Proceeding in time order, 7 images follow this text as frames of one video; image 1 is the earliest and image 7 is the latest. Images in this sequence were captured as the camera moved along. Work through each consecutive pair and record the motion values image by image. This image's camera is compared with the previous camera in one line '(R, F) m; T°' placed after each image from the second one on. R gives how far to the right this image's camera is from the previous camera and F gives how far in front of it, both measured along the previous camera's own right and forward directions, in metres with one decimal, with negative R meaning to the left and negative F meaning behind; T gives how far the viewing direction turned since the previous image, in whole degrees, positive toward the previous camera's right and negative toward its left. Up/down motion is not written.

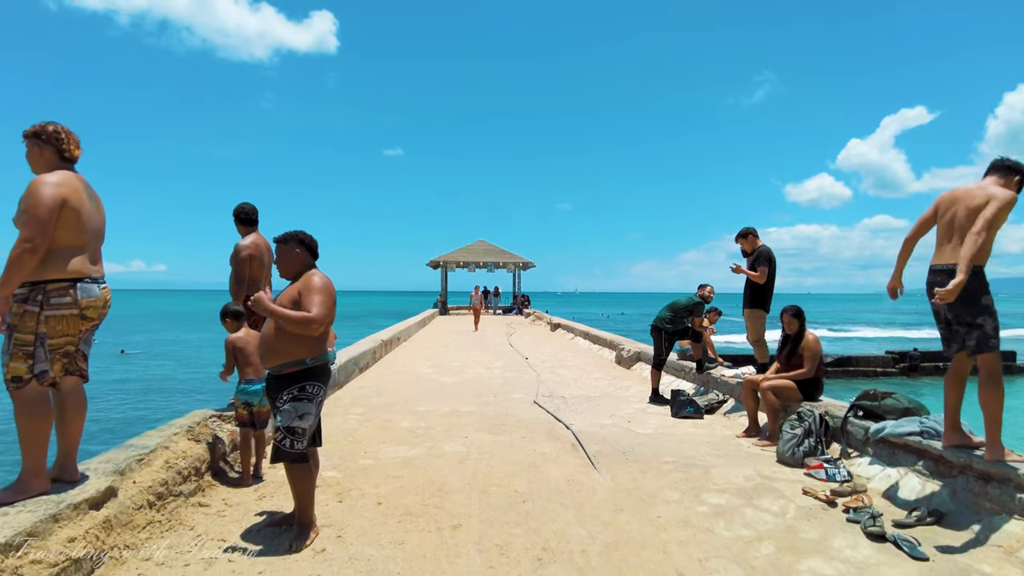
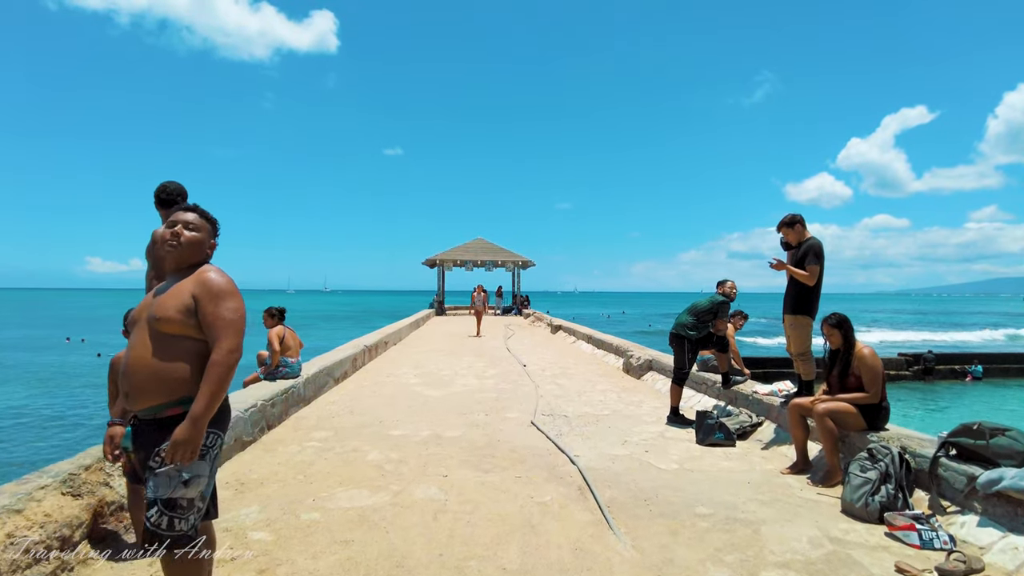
(+0.1, +1.1) m; 0°
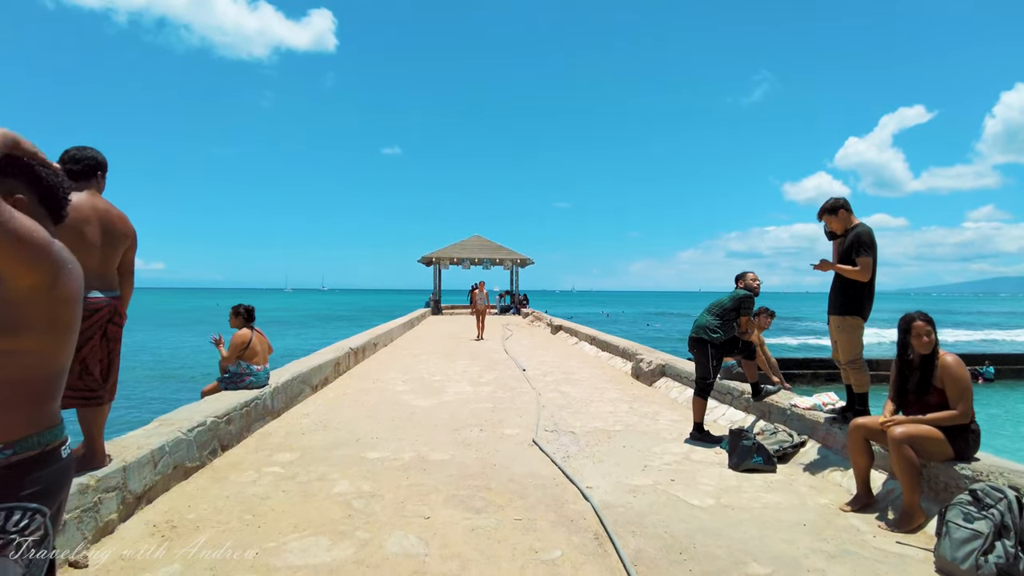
(0.0, +0.8) m; 0°
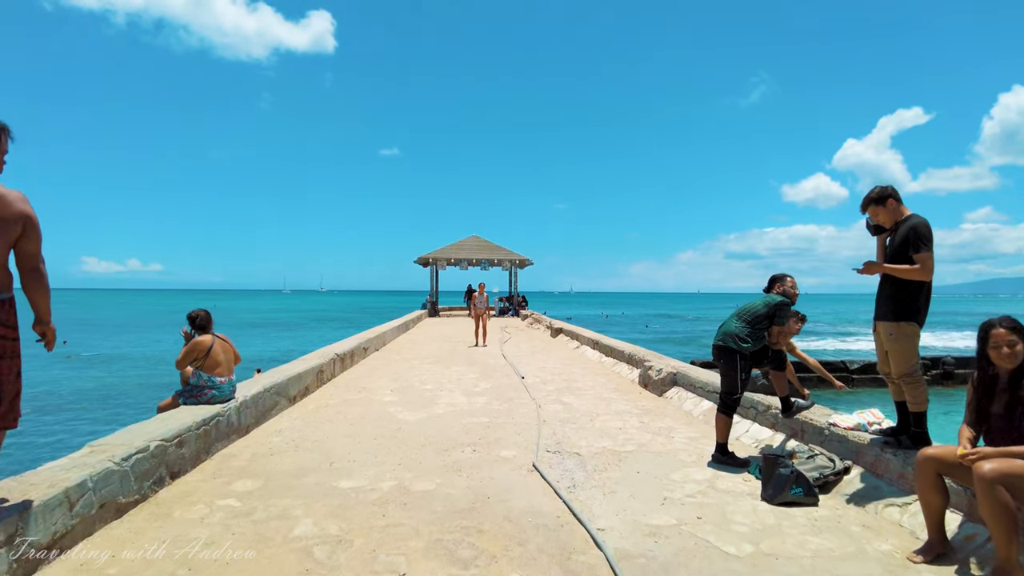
(0.0, +0.7) m; 0°
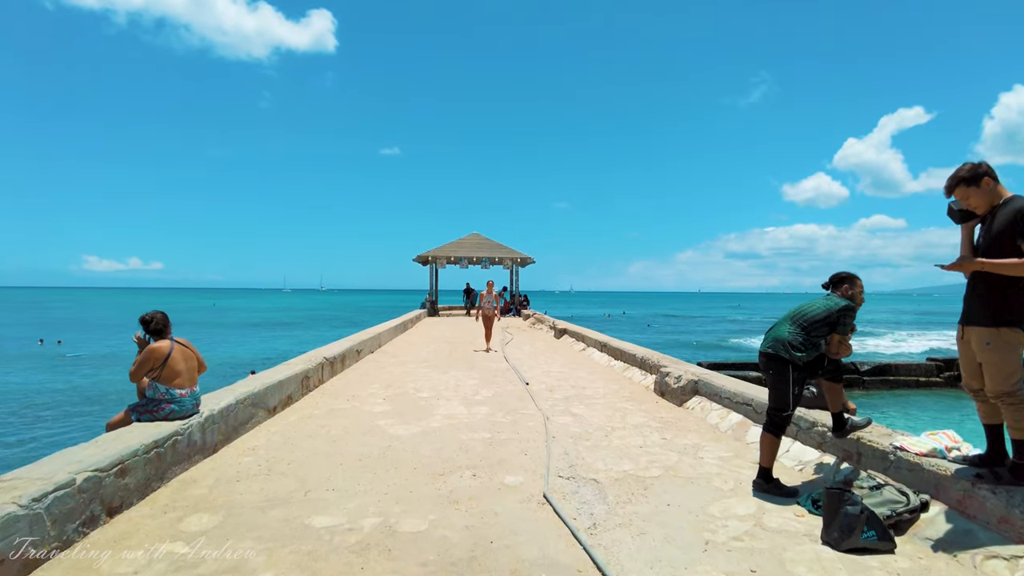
(0.0, +0.7) m; 0°
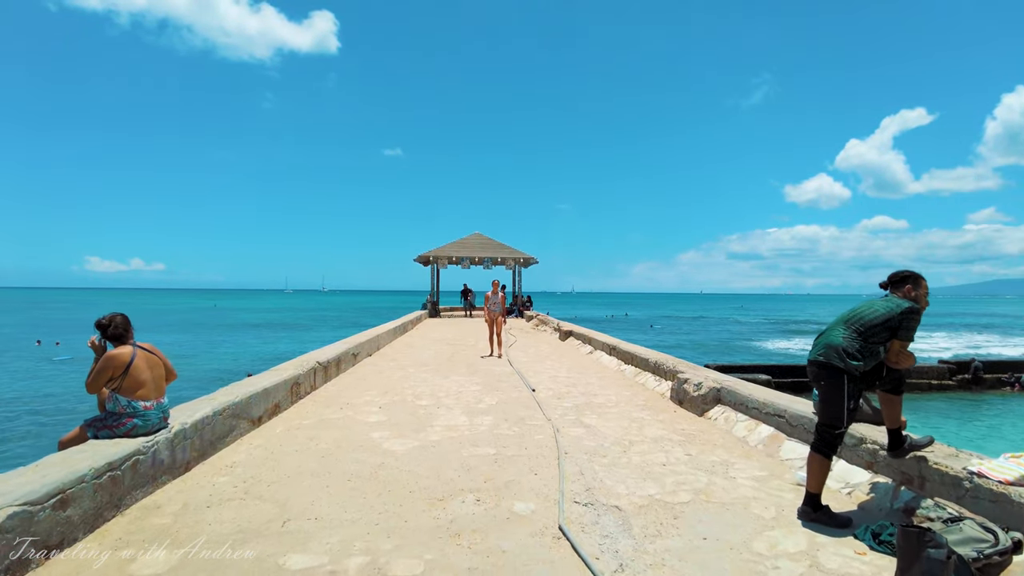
(0.0, +0.5) m; 0°
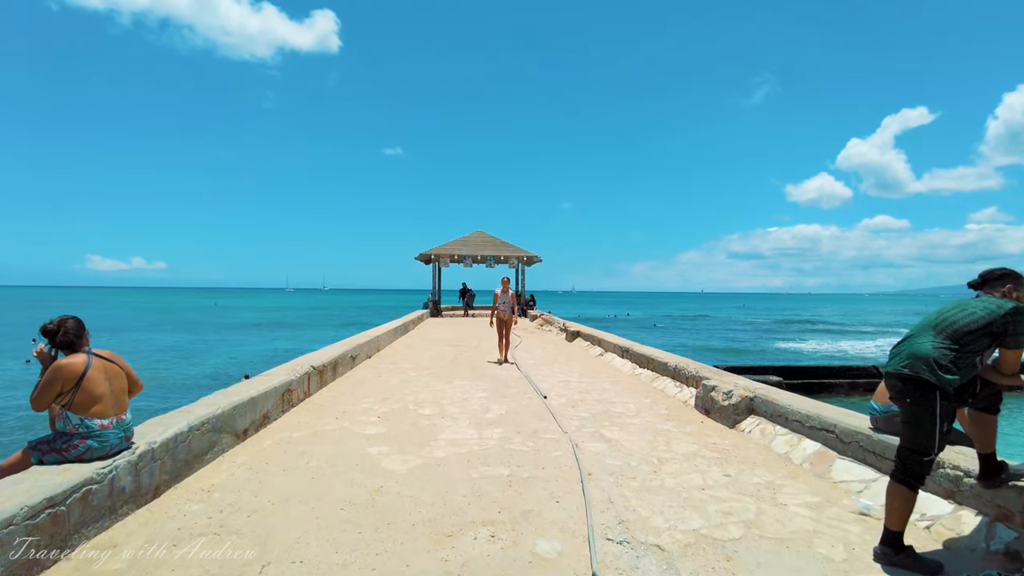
(-0.1, +0.6) m; 0°
